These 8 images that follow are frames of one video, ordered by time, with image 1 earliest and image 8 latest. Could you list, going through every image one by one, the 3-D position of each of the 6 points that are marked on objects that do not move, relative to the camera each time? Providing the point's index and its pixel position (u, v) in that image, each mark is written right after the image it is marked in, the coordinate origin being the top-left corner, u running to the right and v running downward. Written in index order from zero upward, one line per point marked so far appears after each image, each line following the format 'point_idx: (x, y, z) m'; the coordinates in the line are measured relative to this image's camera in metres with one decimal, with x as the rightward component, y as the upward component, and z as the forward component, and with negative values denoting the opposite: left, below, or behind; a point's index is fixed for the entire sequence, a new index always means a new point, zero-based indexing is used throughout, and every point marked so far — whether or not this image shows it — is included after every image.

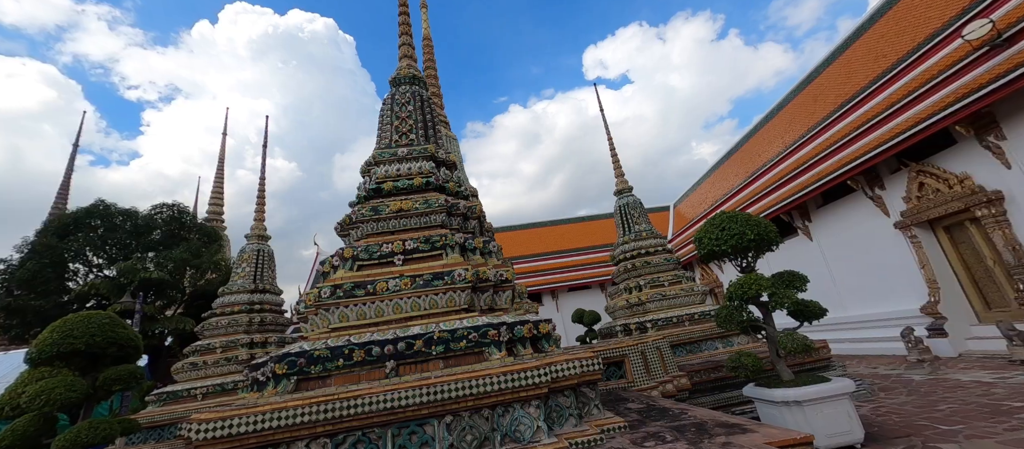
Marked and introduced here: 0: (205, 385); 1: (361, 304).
0: (-5.5, -2.8, +7.3) m
1: (-1.0, -0.5, +2.9) m
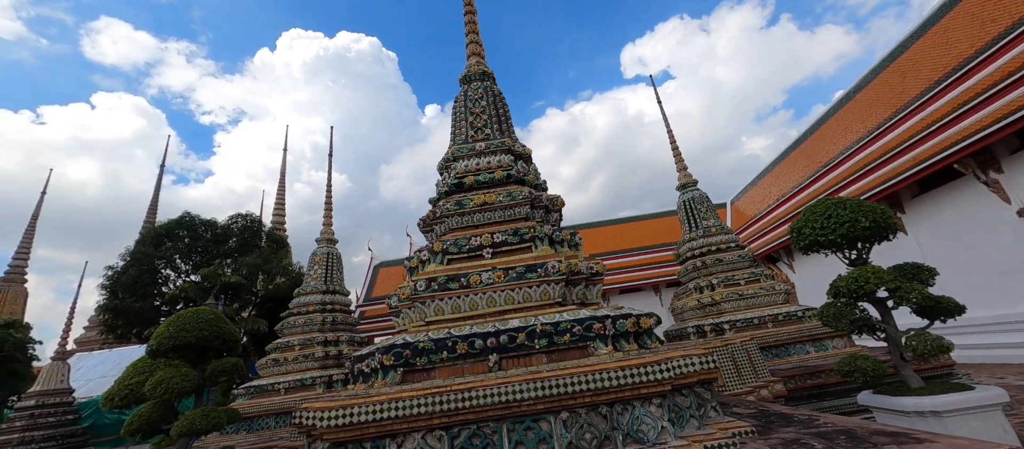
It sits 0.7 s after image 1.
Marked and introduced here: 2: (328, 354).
0: (-4.3, -2.9, +7.8) m
1: (-0.4, -0.5, +2.8) m
2: (-3.8, -2.6, +8.4) m
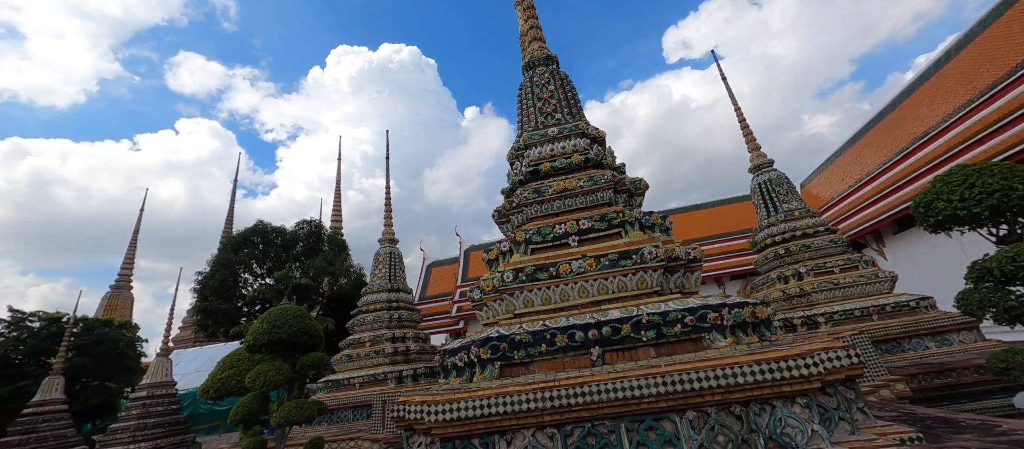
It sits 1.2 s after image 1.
0: (-3.0, -2.9, +8.1) m
1: (+0.2, -0.4, +2.7) m
2: (-2.4, -2.6, +8.7) m
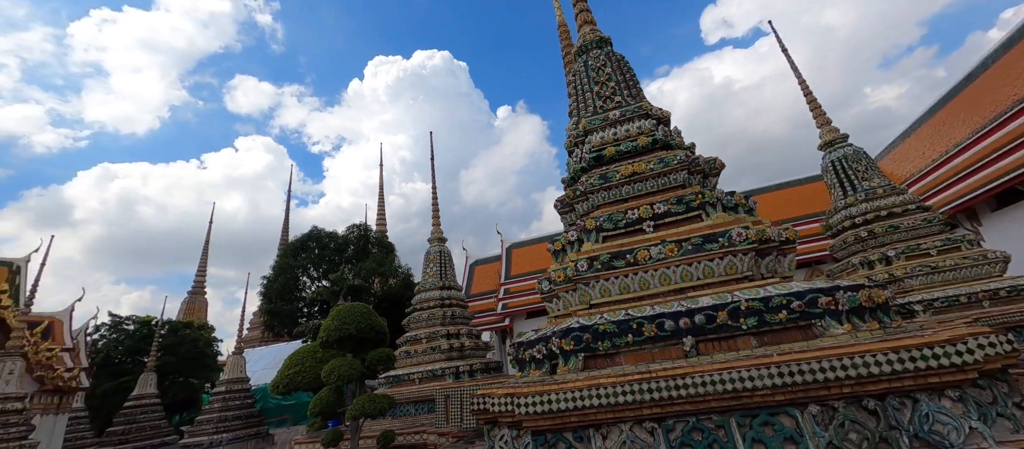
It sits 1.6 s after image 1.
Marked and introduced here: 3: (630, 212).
0: (-1.8, -2.9, +8.2) m
1: (+0.7, -0.3, +2.5) m
2: (-1.3, -2.6, +8.8) m
3: (+0.8, +0.1, +2.8) m
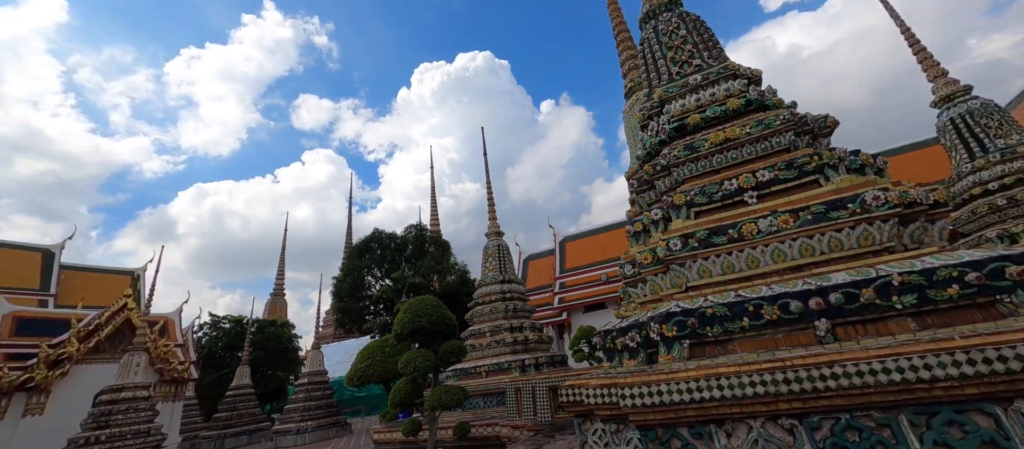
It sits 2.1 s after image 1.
0: (-0.5, -2.7, +8.2) m
1: (+1.1, -0.2, +2.2) m
2: (+0.1, -2.4, +8.7) m
3: (+1.3, +0.2, +2.5) m
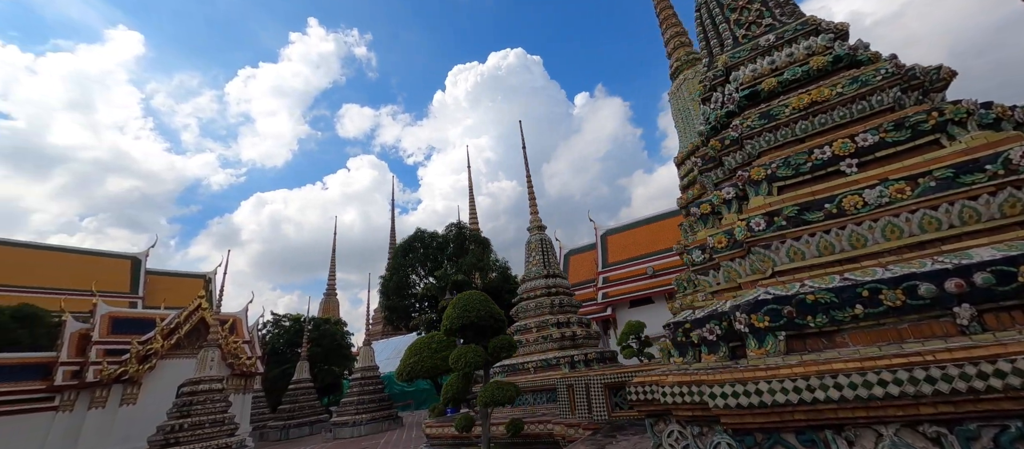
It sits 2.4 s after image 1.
0: (+0.5, -2.6, +8.1) m
1: (+1.4, 0.0, +1.9) m
2: (+1.1, -2.2, +8.5) m
3: (+1.6, +0.4, +2.1) m
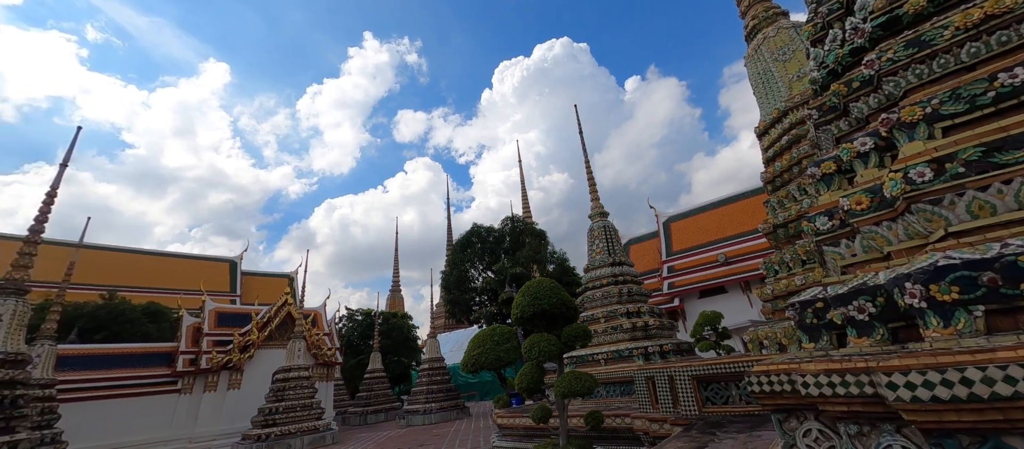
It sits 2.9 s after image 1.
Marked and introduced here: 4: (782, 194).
0: (+1.8, -2.3, +7.7) m
1: (+1.8, +0.2, +1.5) m
2: (+2.4, -1.9, +8.0) m
3: (+1.9, +0.6, +1.7) m
4: (+3.5, +0.4, +5.5) m
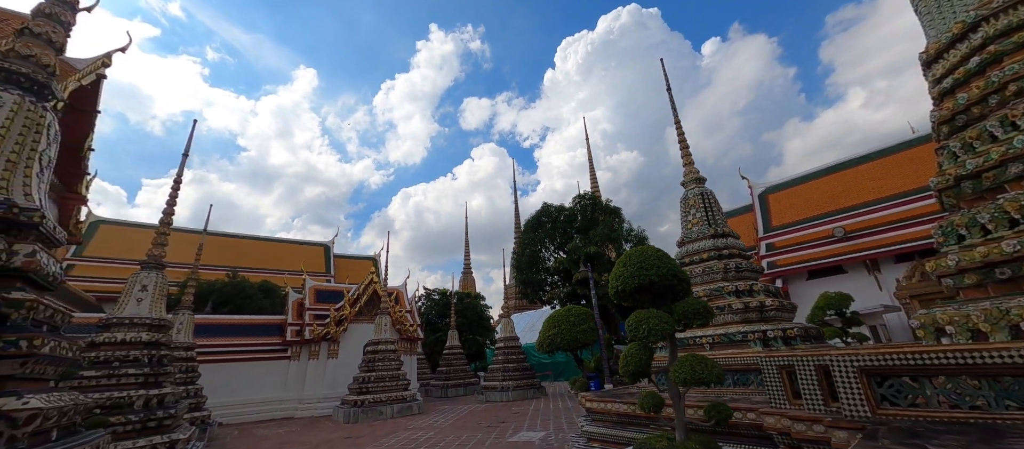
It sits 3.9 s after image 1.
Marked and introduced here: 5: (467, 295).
0: (+3.3, -1.7, +6.8) m
1: (+2.2, +0.5, +0.5) m
2: (+4.0, -1.3, +7.0) m
3: (+2.3, +0.9, +0.7) m
4: (+4.5, +0.9, +4.2) m
5: (-1.6, -2.7, +17.0) m
